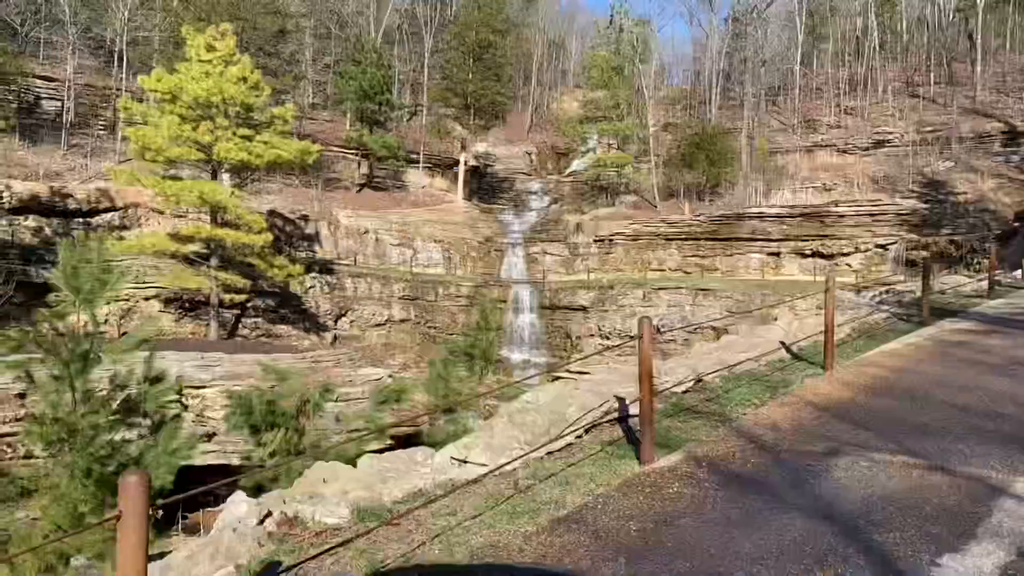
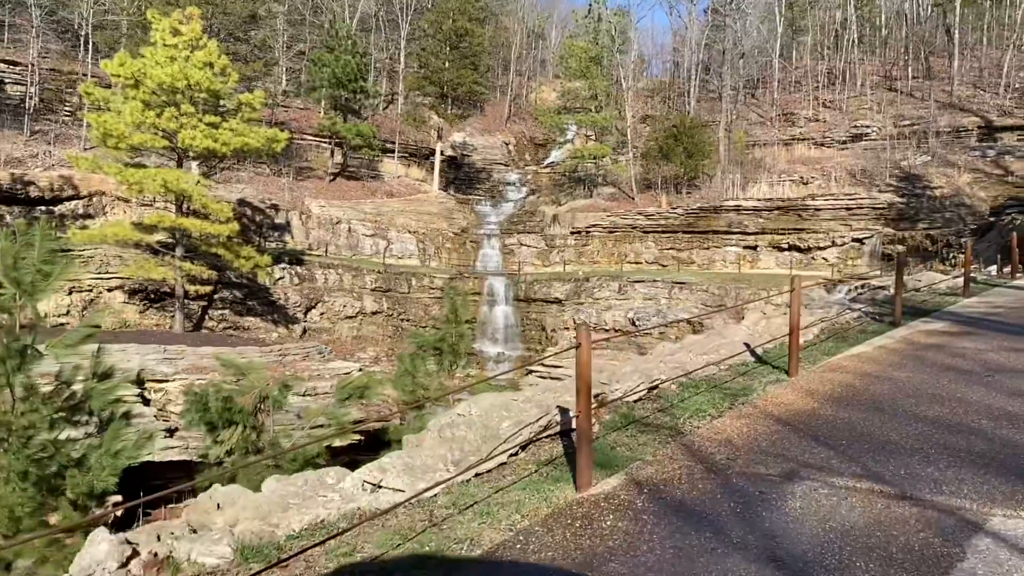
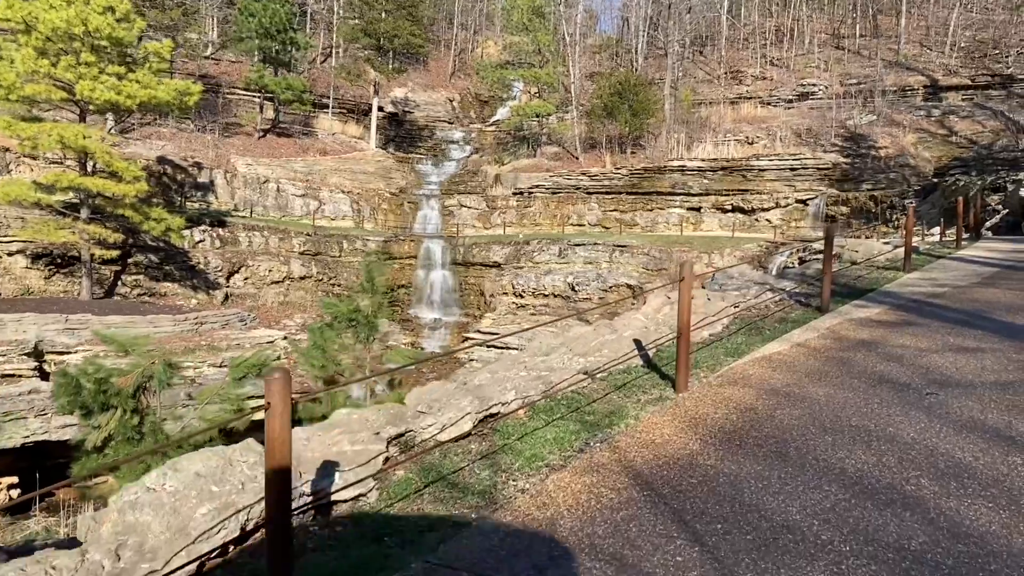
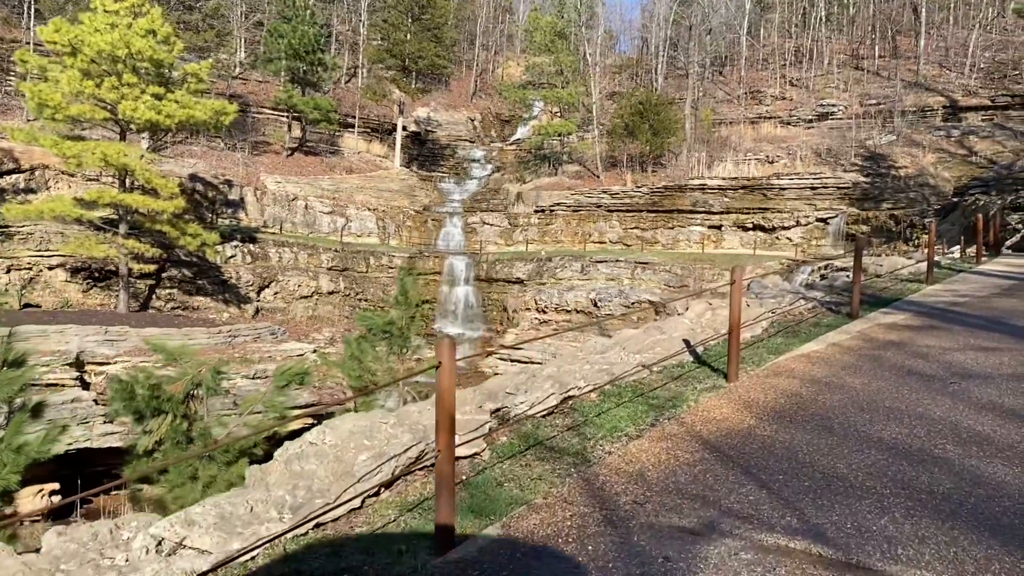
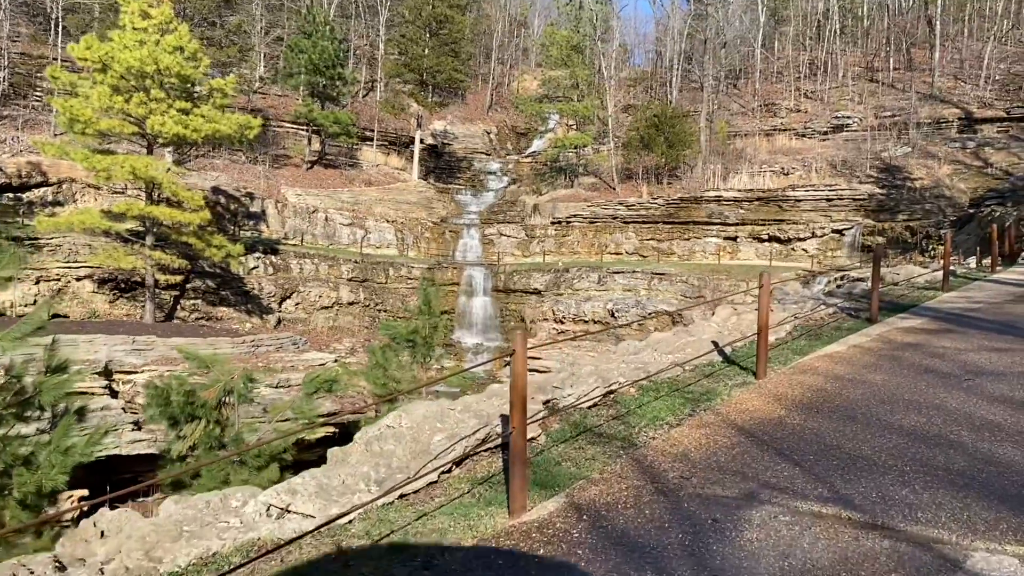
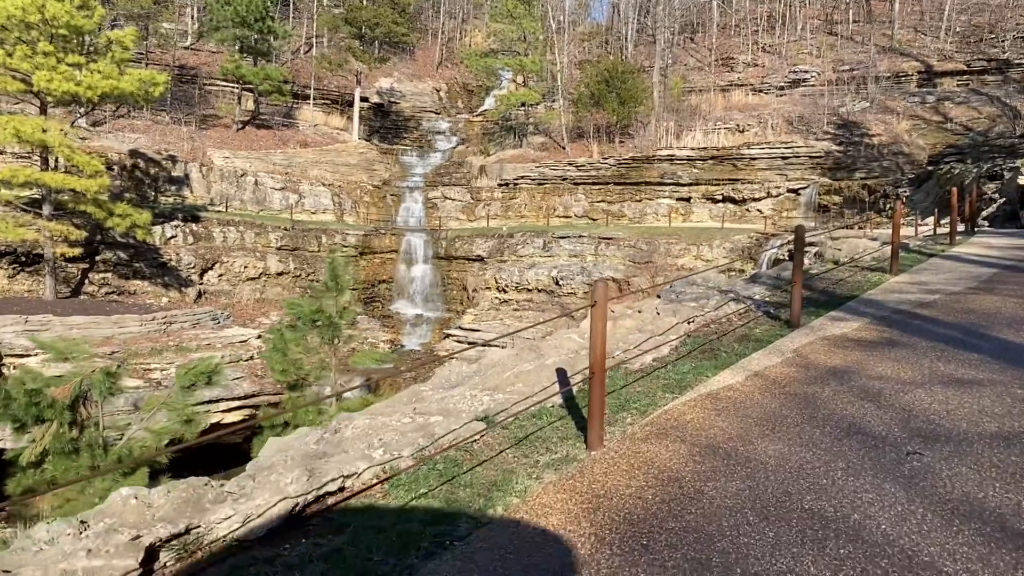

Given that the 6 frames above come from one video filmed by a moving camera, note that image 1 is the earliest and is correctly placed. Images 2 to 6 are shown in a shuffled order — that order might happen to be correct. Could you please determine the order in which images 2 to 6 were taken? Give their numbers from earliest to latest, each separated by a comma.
2, 5, 4, 3, 6
